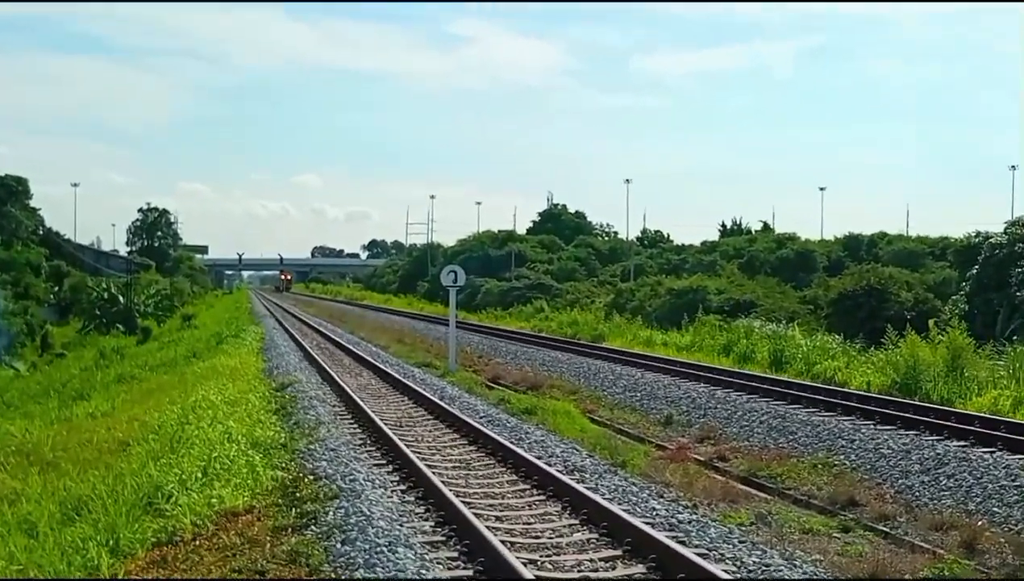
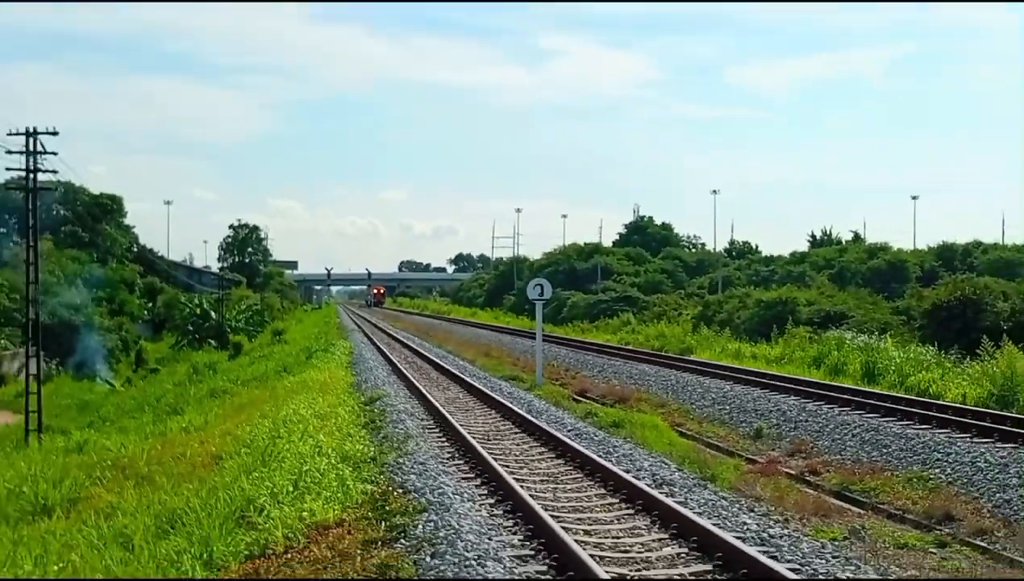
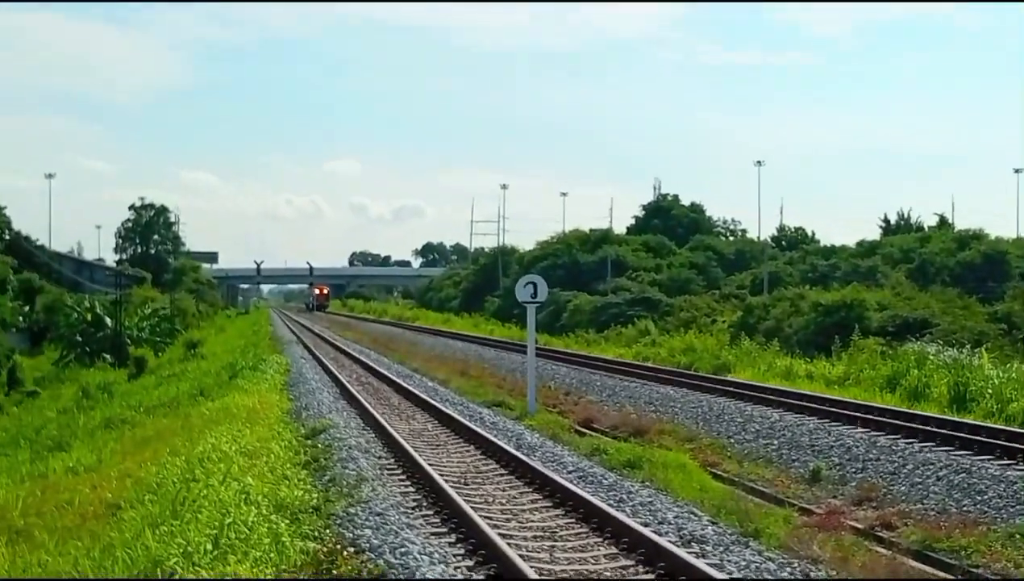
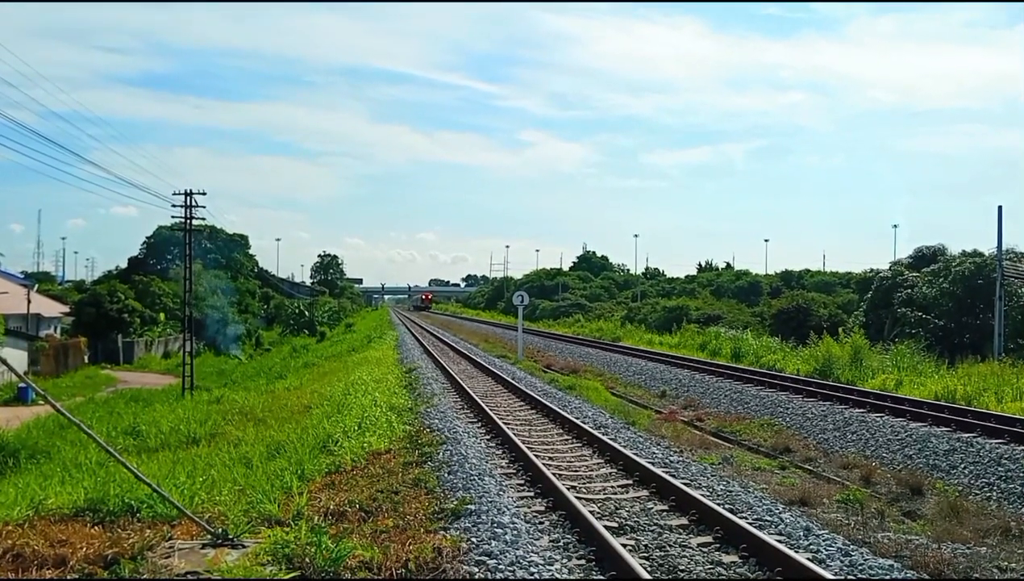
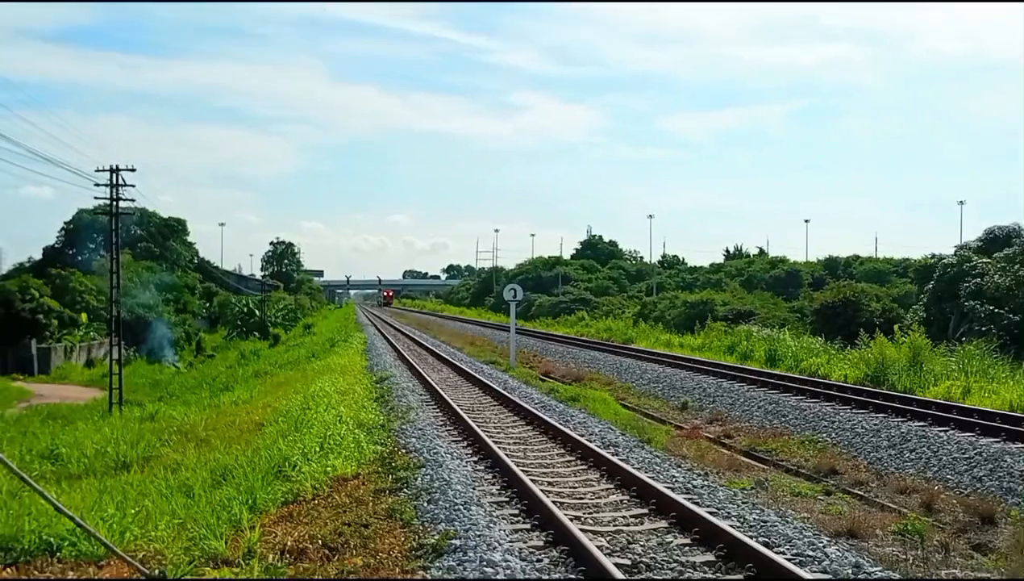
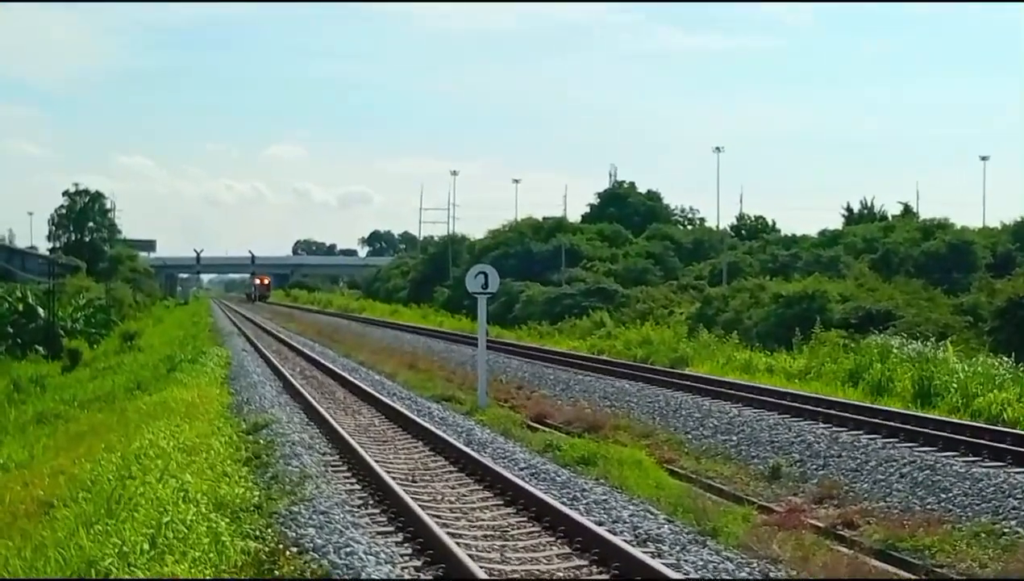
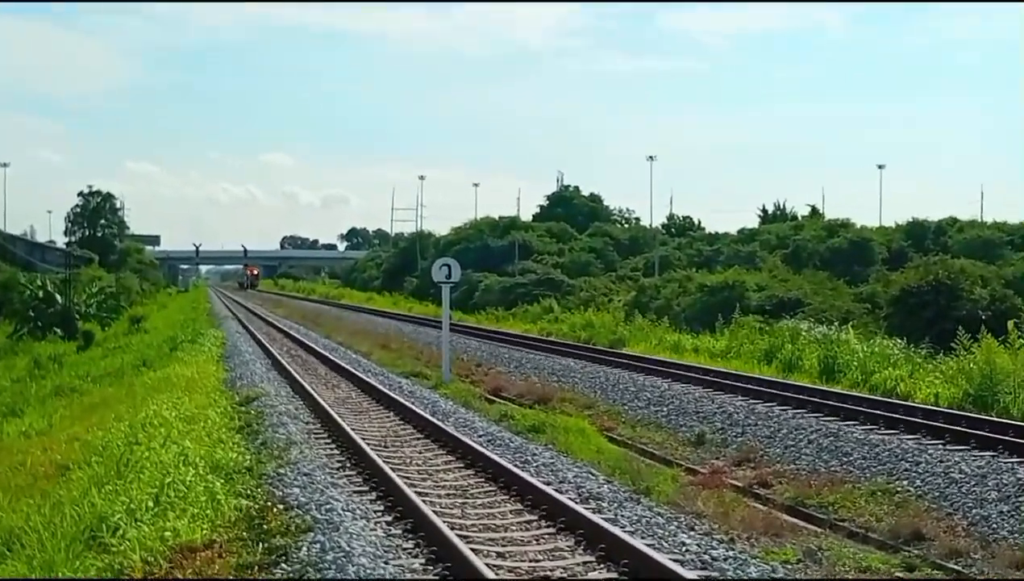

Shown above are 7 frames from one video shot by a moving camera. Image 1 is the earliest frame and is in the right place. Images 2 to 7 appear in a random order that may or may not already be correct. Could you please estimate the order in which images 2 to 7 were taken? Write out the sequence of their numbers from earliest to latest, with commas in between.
7, 6, 3, 2, 5, 4
